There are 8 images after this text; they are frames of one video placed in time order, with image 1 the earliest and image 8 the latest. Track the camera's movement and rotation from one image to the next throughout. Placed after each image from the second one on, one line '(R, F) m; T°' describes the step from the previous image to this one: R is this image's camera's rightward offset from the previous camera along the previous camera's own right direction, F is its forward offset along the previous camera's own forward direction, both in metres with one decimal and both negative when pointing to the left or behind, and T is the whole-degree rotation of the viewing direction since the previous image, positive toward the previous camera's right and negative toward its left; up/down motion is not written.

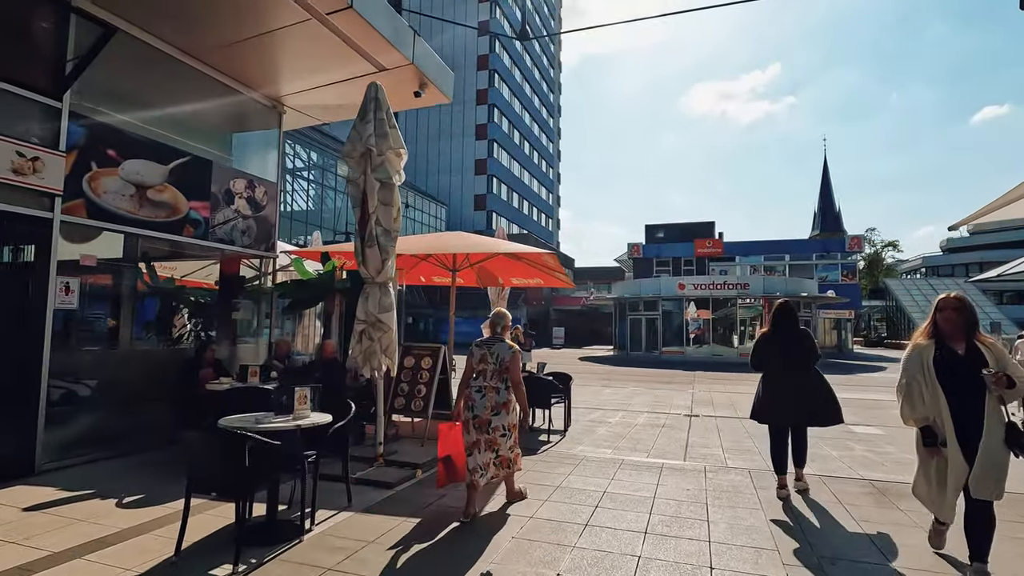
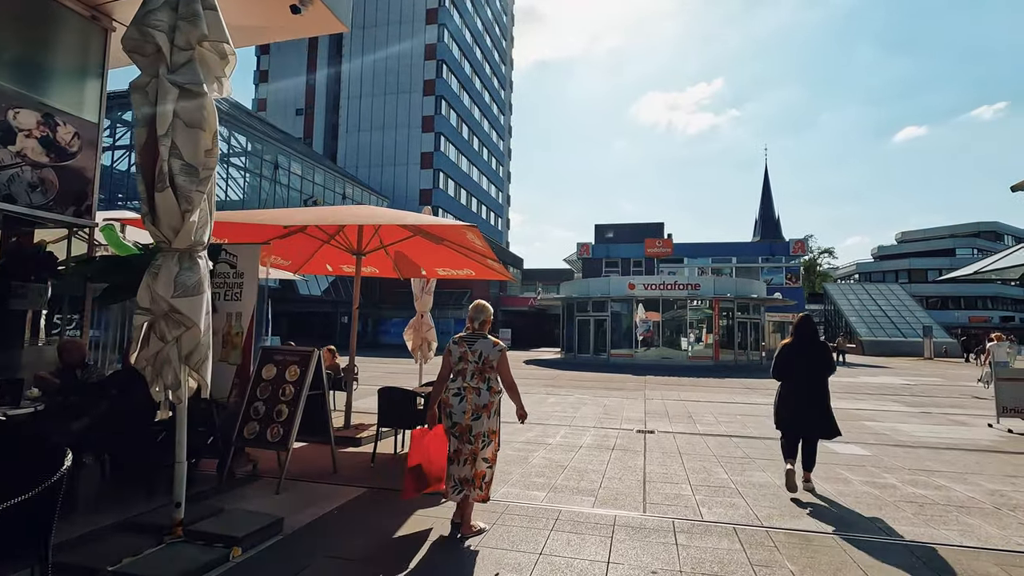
(+0.5, +1.9) m; +5°
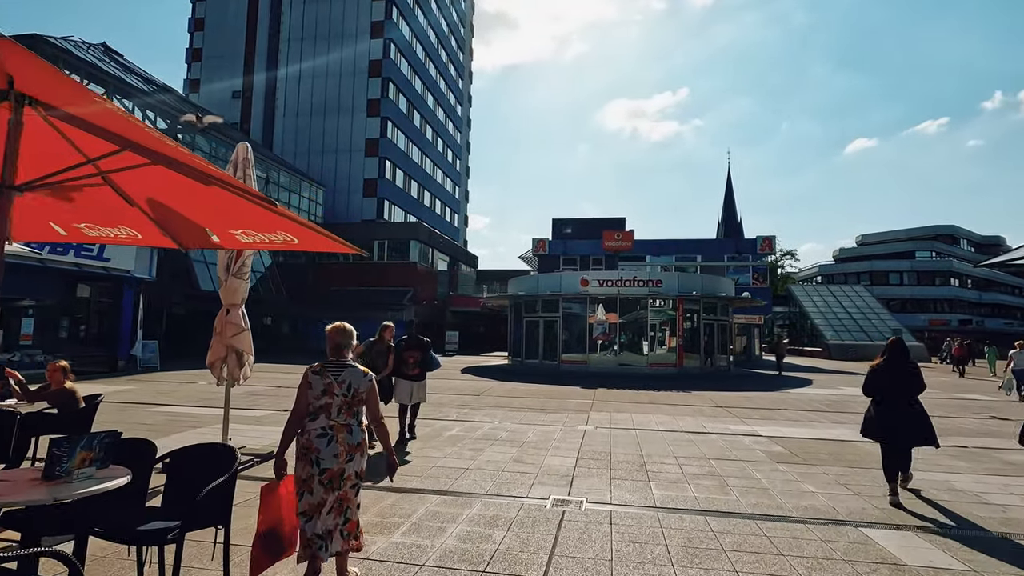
(+1.4, +3.7) m; +4°
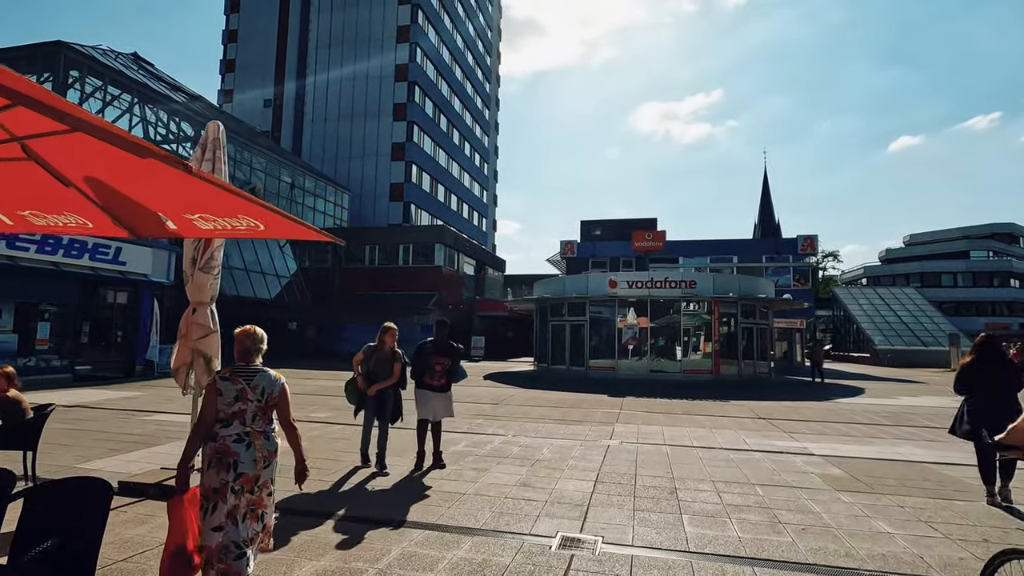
(+0.3, +1.0) m; -3°
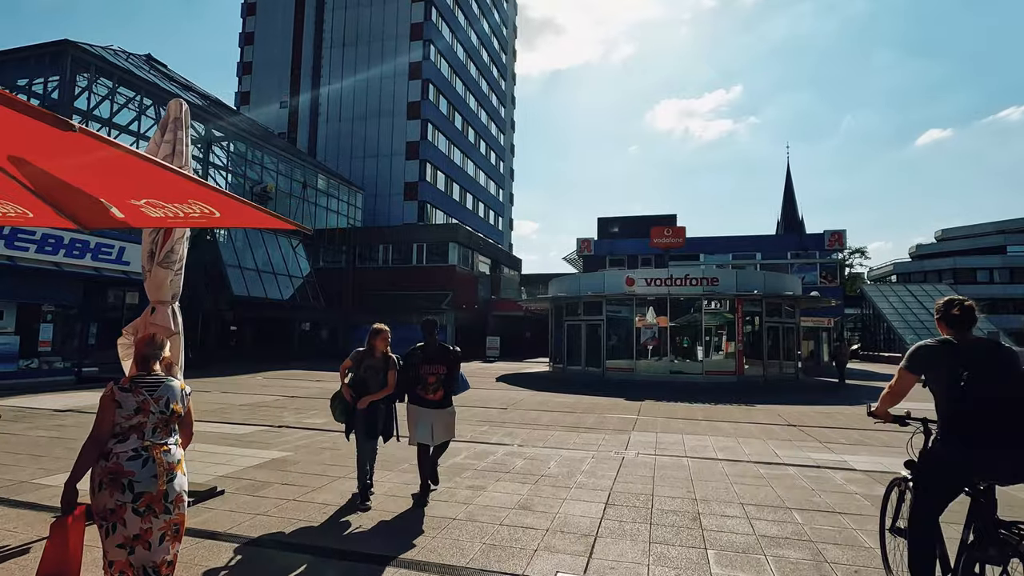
(+0.2, +0.8) m; -2°
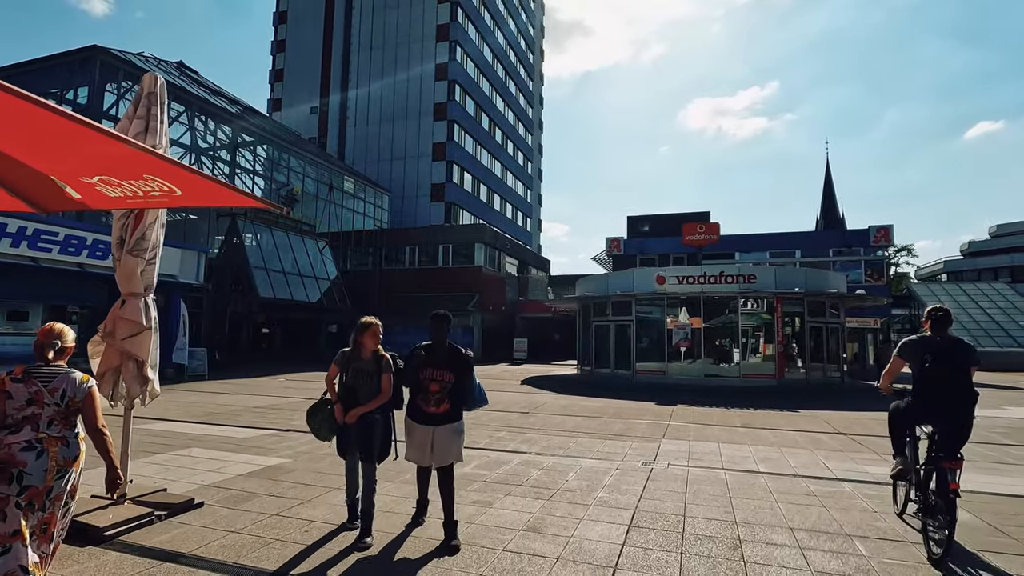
(+0.2, +0.7) m; -3°
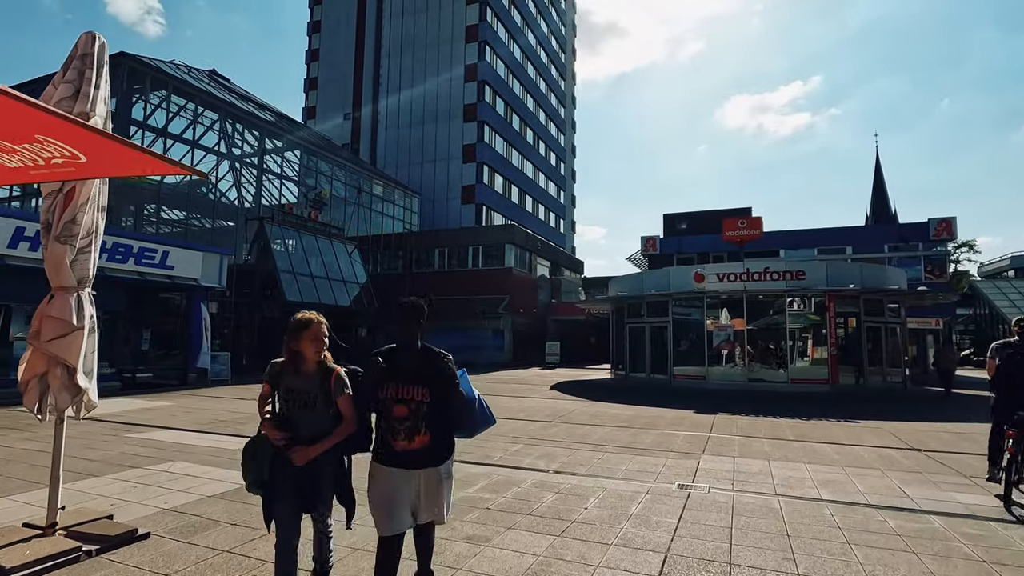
(+0.3, +1.0) m; -4°
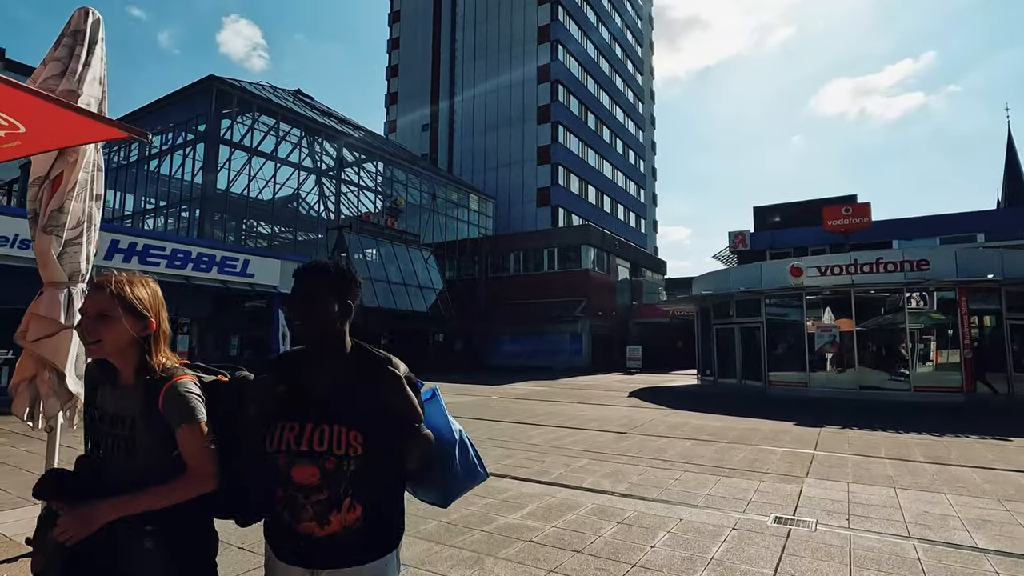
(+0.3, +0.9) m; -9°
